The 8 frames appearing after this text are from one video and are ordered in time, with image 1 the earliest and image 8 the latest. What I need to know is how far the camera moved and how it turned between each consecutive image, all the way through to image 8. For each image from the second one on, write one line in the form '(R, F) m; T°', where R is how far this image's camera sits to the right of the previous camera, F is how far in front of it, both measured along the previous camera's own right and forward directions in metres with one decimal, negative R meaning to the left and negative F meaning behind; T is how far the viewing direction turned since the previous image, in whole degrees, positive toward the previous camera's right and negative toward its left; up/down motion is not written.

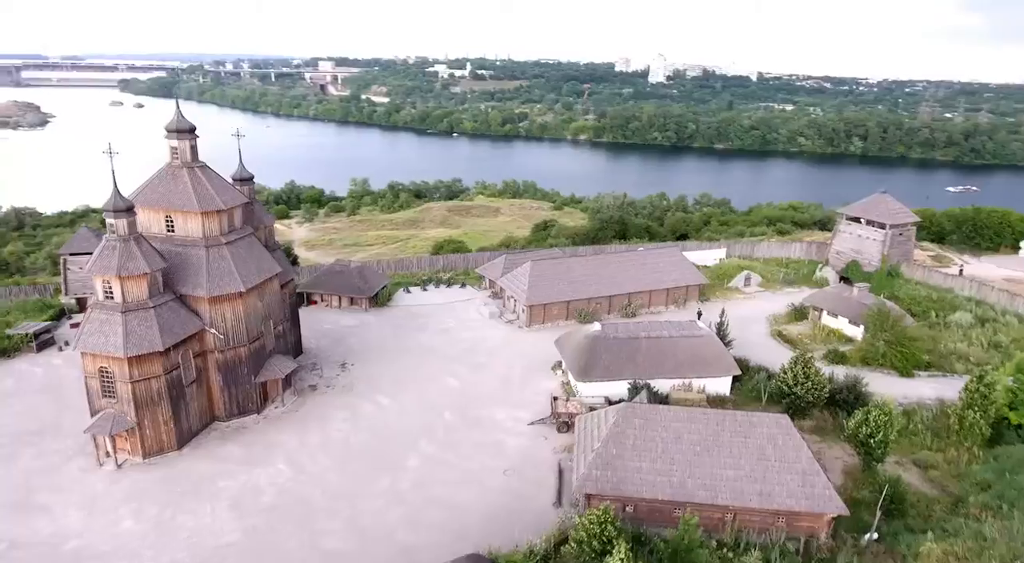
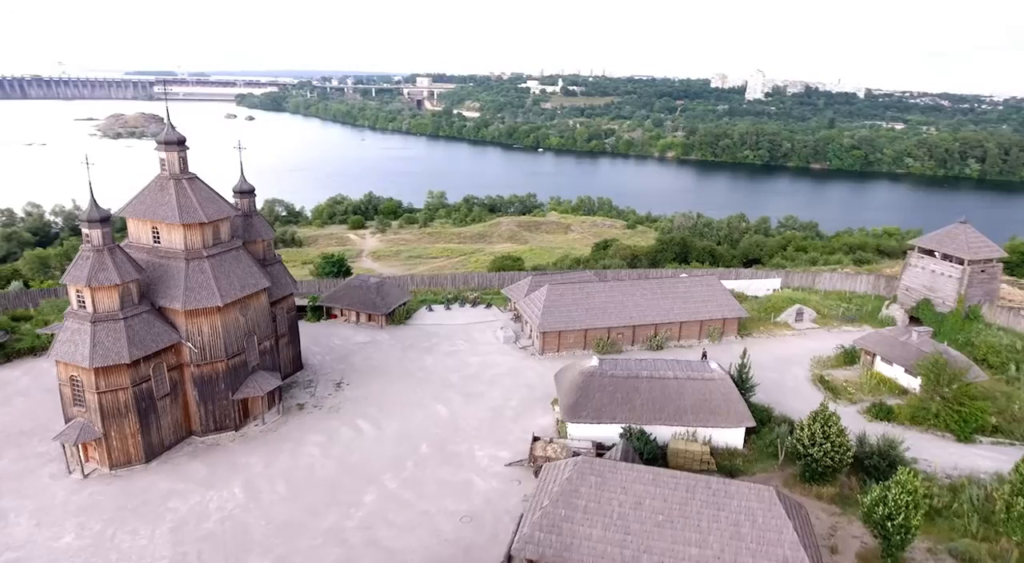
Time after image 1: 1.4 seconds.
(+3.7, +2.1) m; -8°
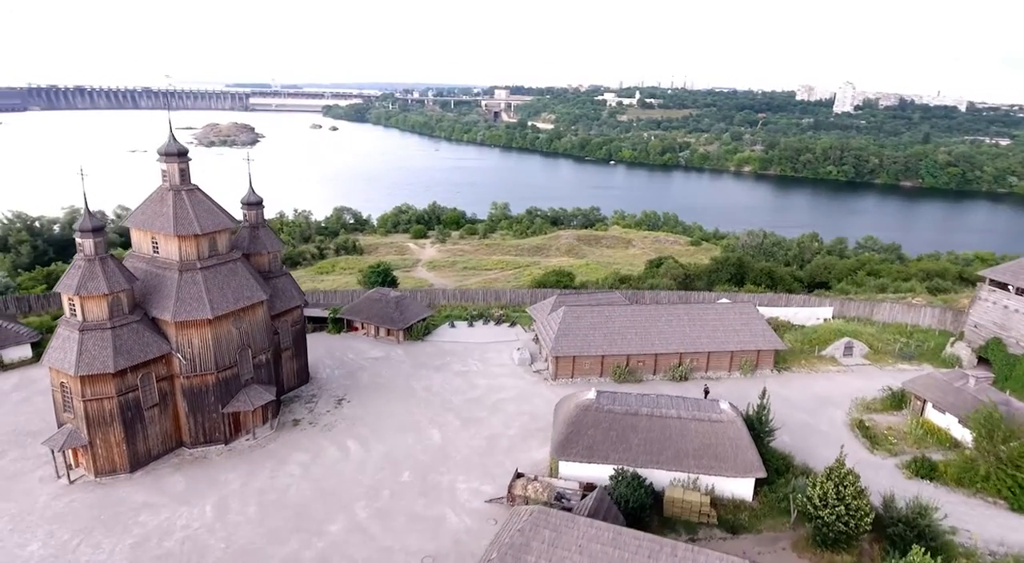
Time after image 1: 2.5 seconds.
(+2.8, +1.6) m; -6°
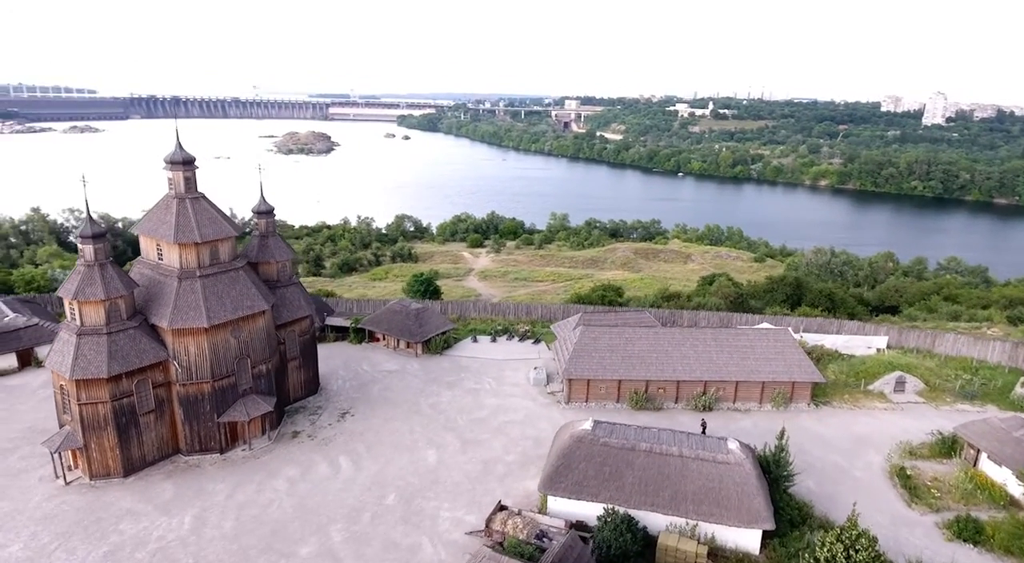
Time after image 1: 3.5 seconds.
(+2.4, +1.4) m; -6°
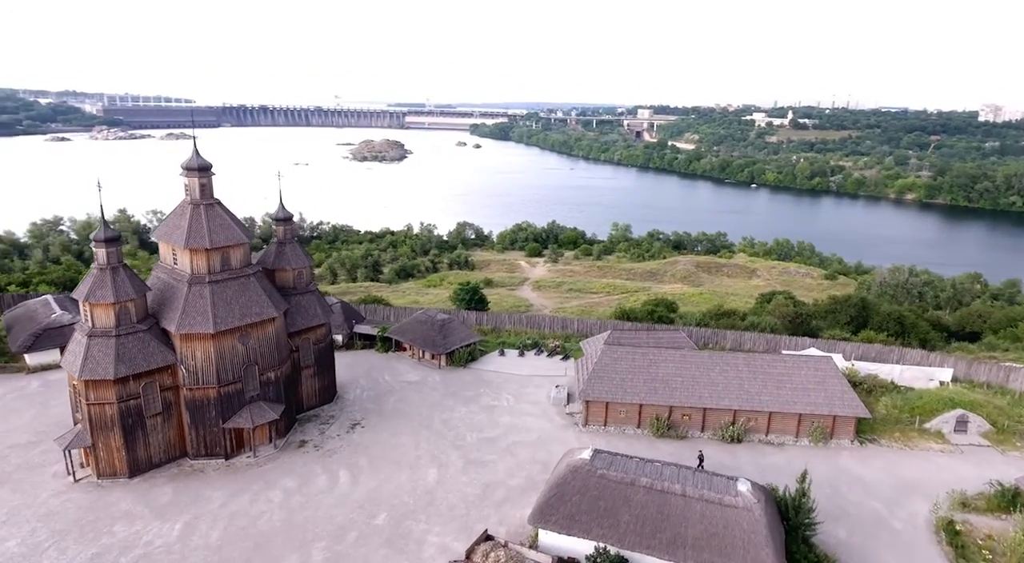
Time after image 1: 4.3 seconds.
(+2.2, +1.2) m; -6°
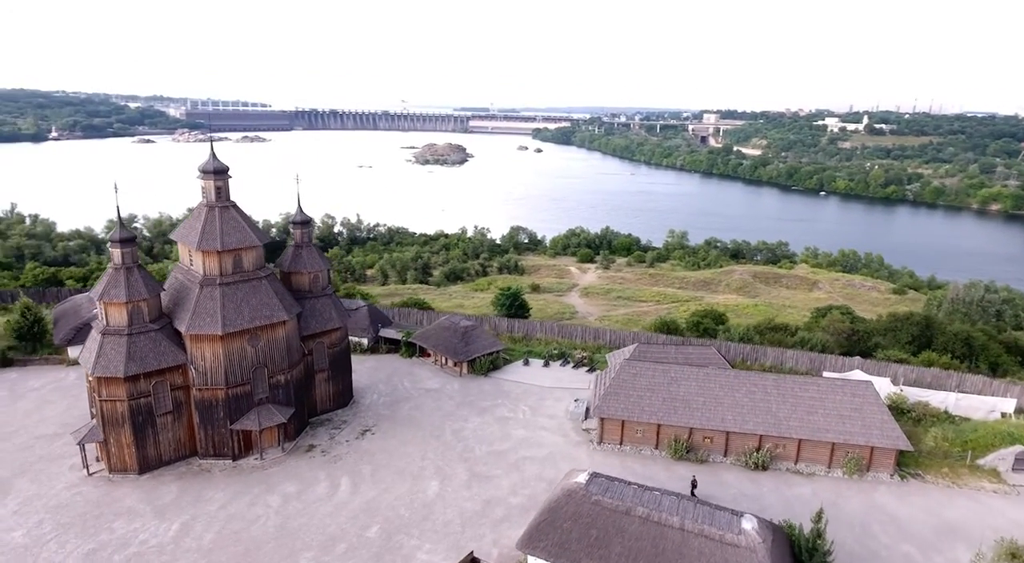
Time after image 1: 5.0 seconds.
(+1.9, +0.9) m; -5°
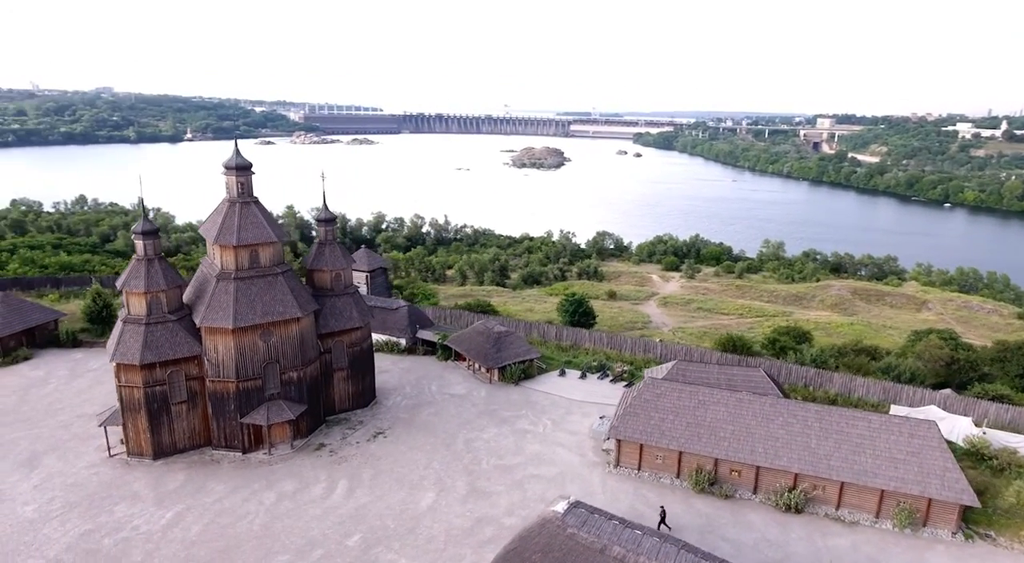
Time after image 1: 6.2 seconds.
(+3.1, +1.6) m; -9°
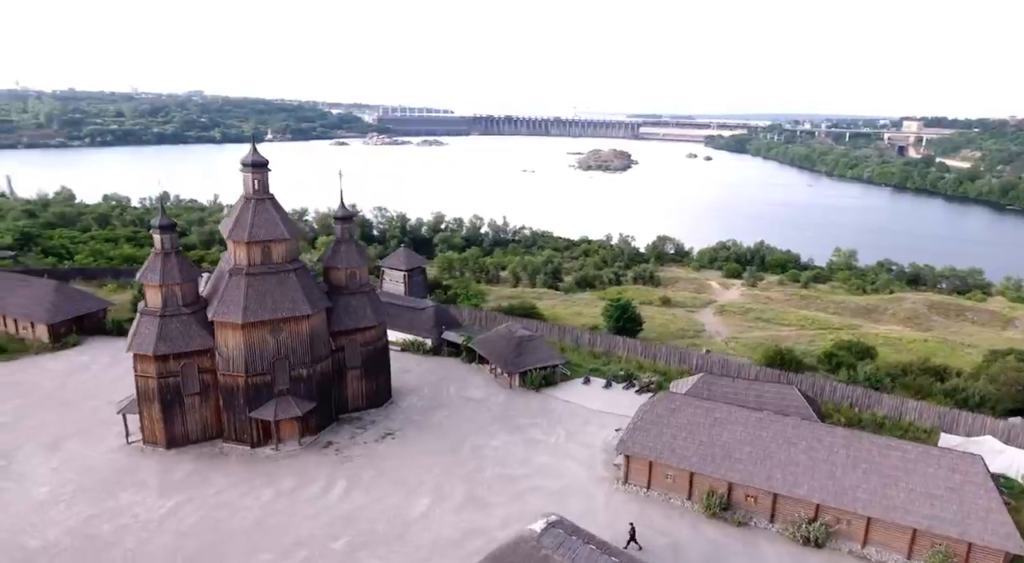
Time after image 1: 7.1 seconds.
(+2.1, +0.9) m; -6°
